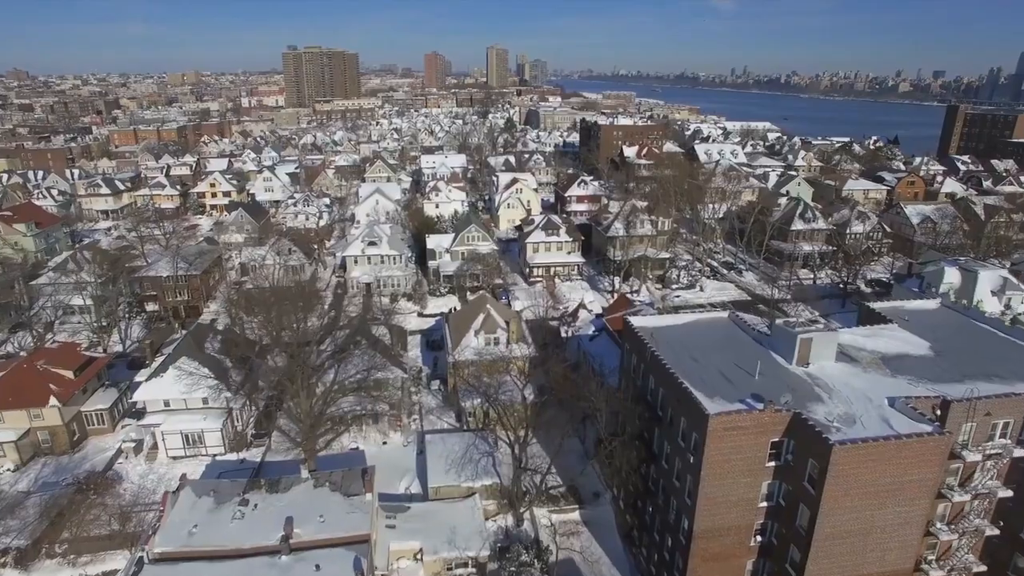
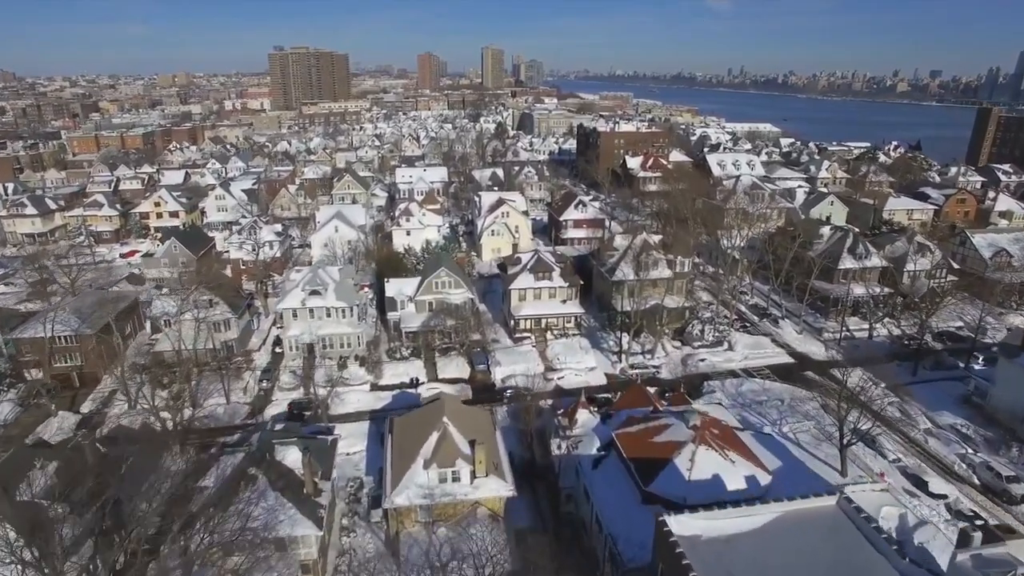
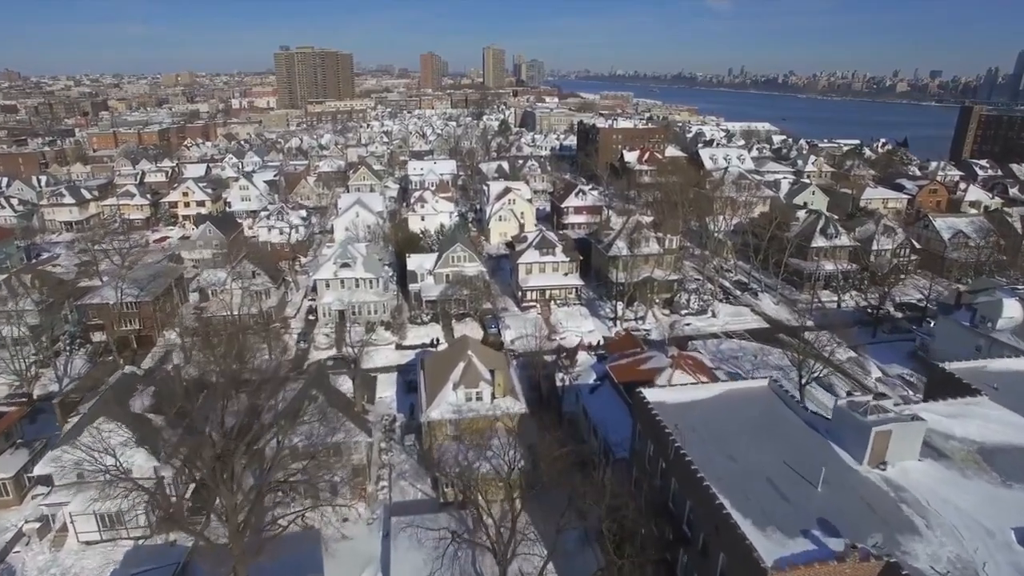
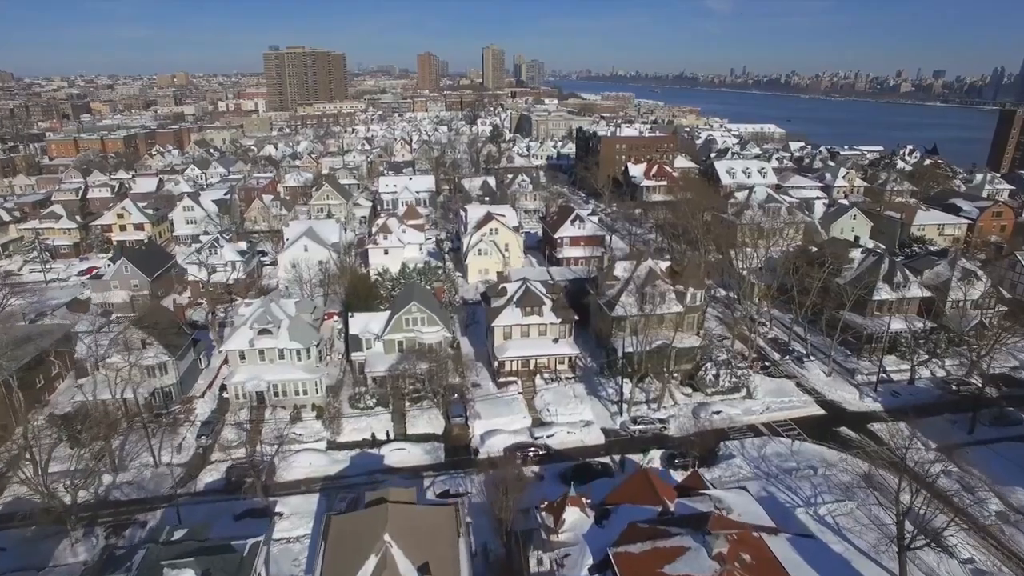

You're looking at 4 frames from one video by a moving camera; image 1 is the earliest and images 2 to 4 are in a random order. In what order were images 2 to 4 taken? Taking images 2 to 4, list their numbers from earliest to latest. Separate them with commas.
3, 2, 4
